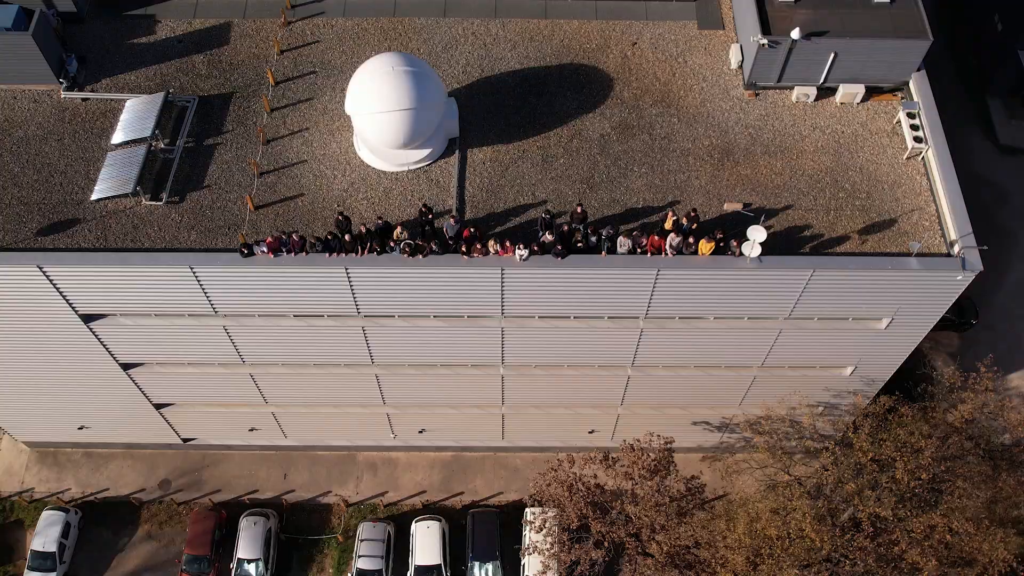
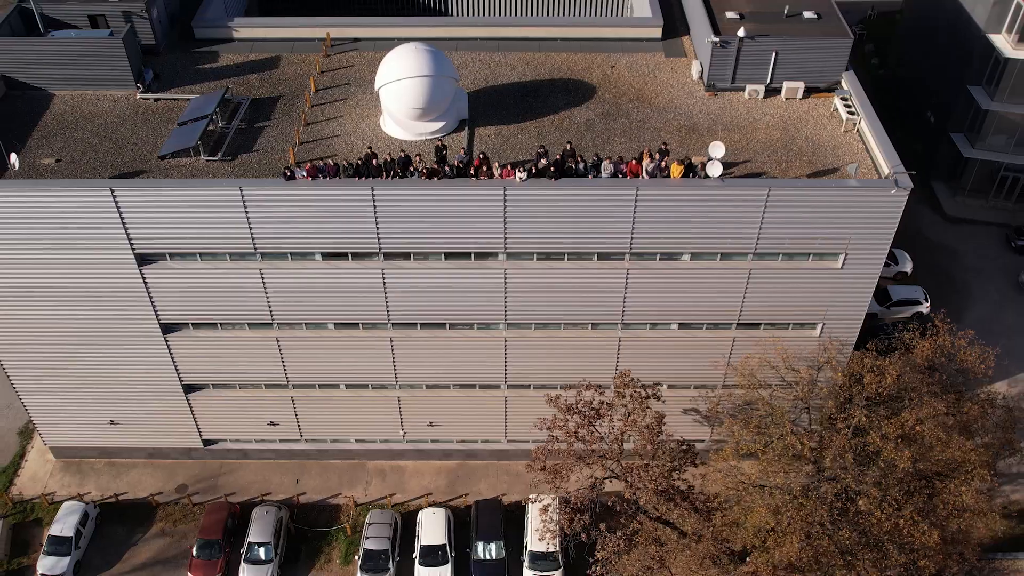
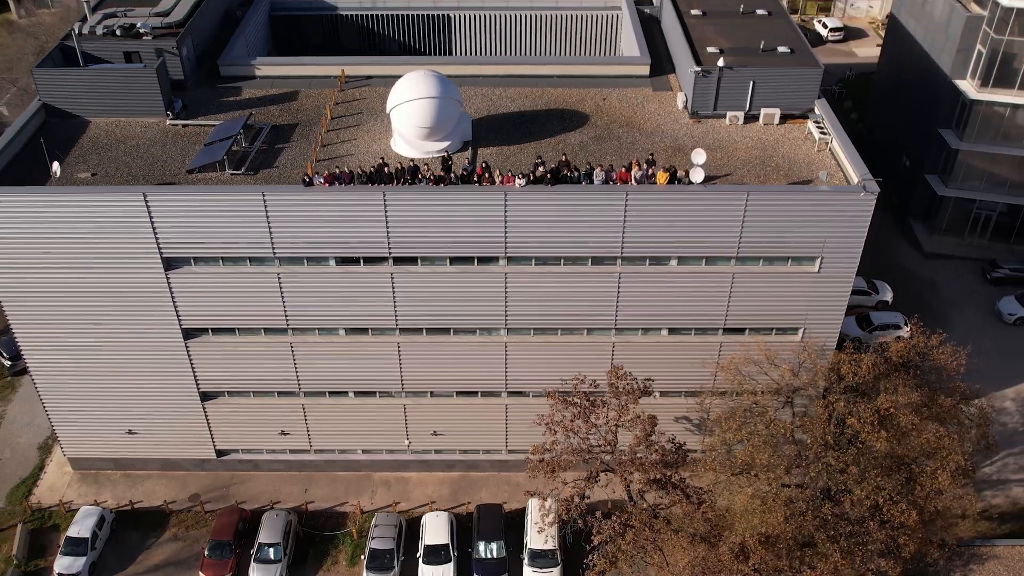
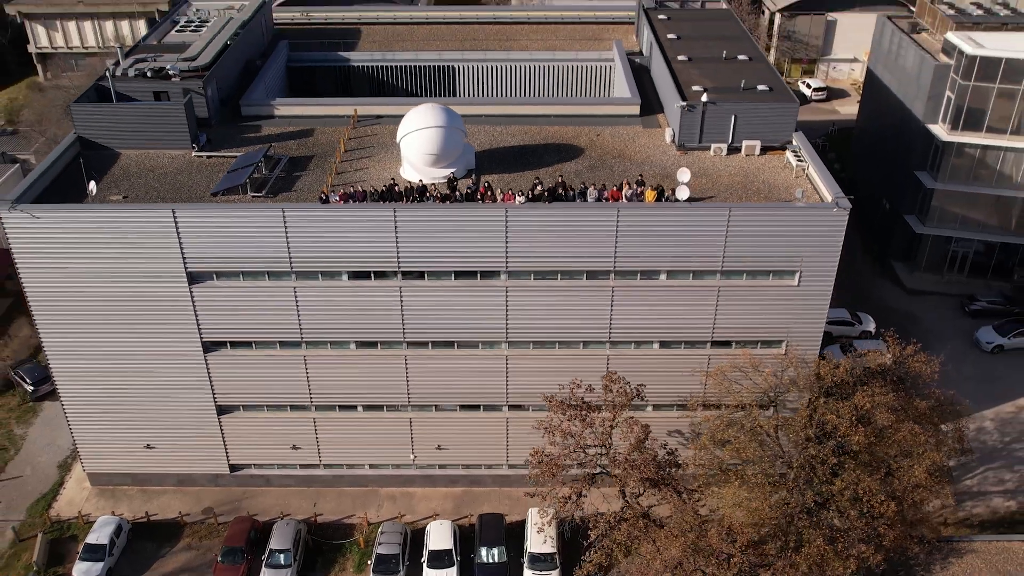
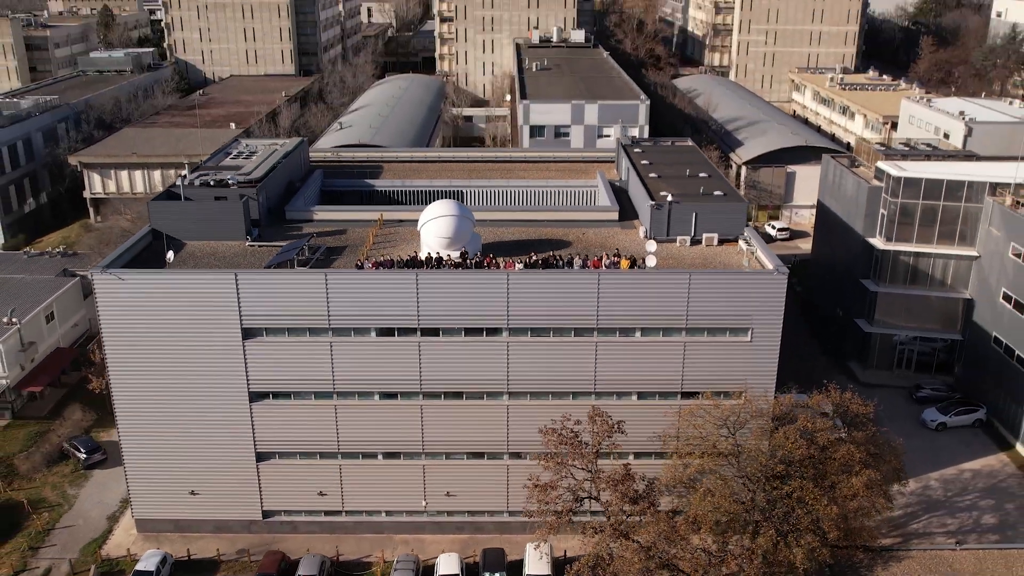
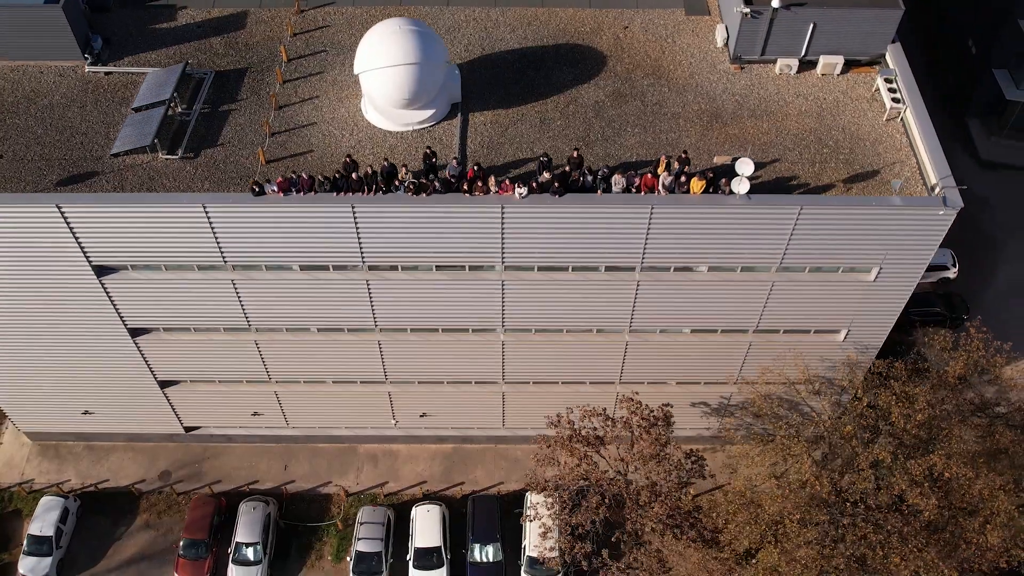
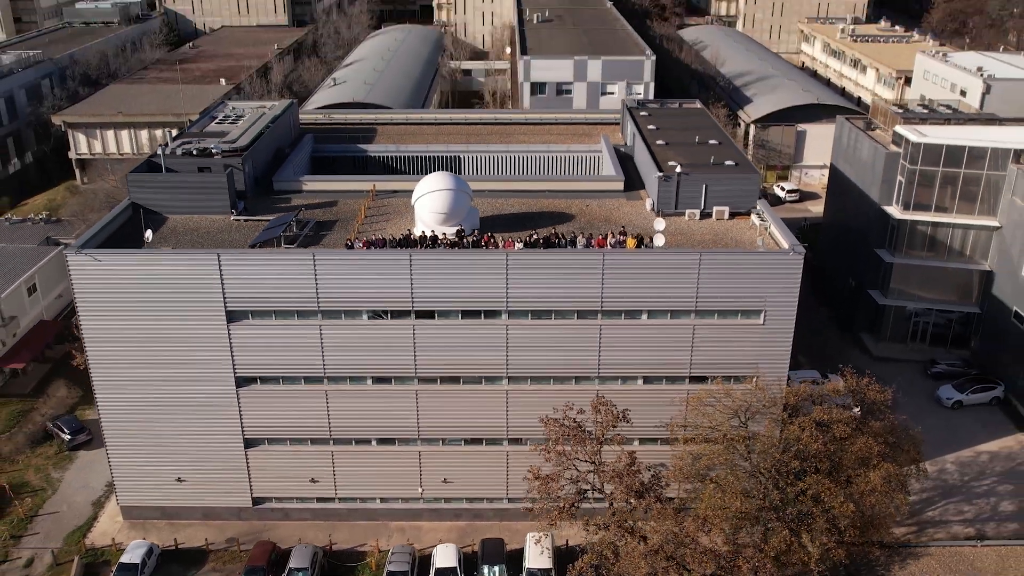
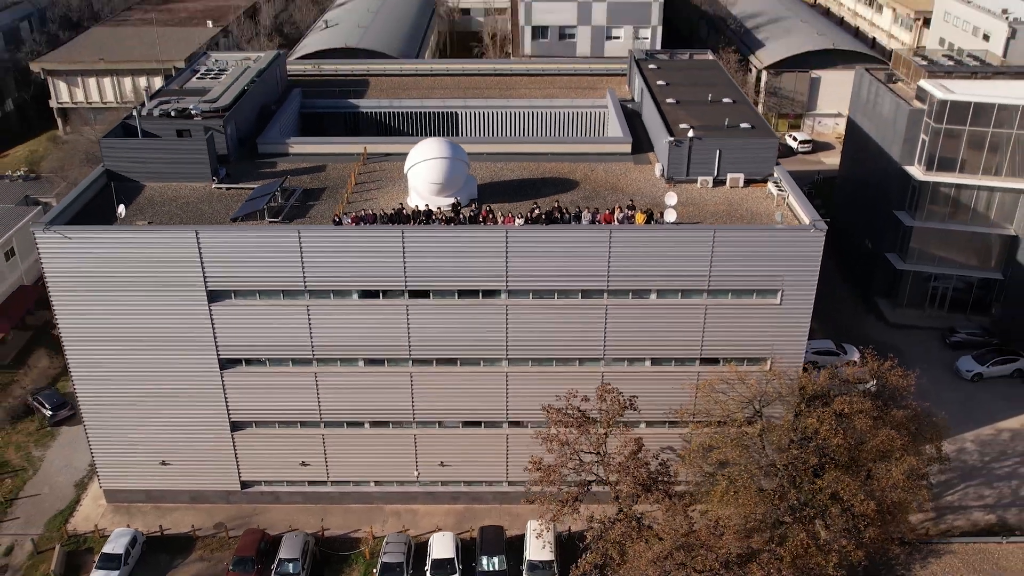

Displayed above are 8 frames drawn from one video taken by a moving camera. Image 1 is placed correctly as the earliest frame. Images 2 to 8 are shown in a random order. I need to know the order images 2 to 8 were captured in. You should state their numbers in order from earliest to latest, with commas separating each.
6, 2, 3, 4, 8, 7, 5
